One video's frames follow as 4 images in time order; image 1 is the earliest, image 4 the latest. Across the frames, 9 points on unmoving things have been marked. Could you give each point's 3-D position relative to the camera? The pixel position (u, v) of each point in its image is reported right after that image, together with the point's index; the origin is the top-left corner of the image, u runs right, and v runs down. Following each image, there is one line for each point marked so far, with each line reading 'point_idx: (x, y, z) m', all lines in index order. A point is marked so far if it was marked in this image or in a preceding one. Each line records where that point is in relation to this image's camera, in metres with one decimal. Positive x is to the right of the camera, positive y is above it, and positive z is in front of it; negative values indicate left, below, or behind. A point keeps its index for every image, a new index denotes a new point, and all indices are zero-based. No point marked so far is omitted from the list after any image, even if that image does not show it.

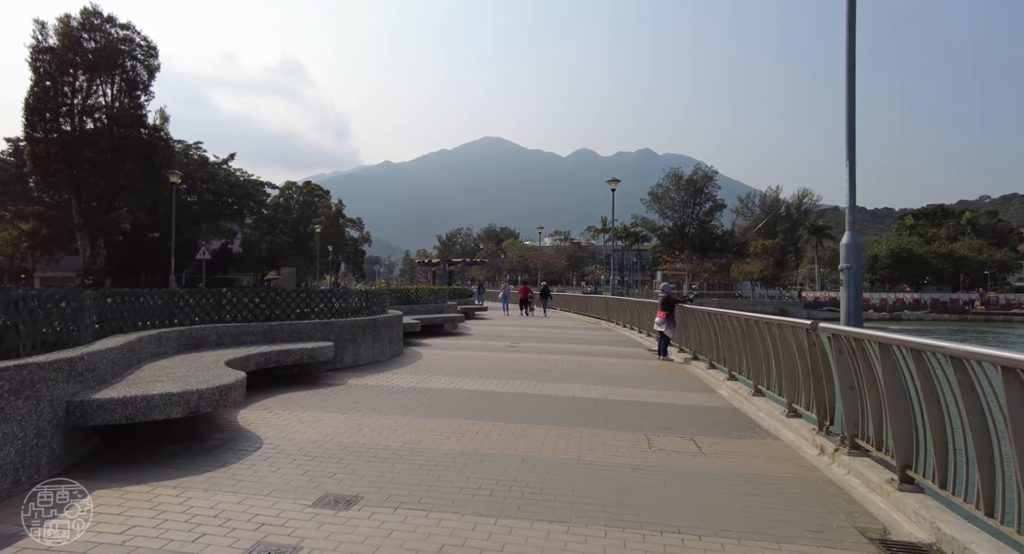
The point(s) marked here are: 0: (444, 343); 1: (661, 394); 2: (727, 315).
0: (-1.8, -1.7, +16.2) m
1: (+2.3, -1.8, +9.7) m
2: (+3.6, -0.6, +10.4) m
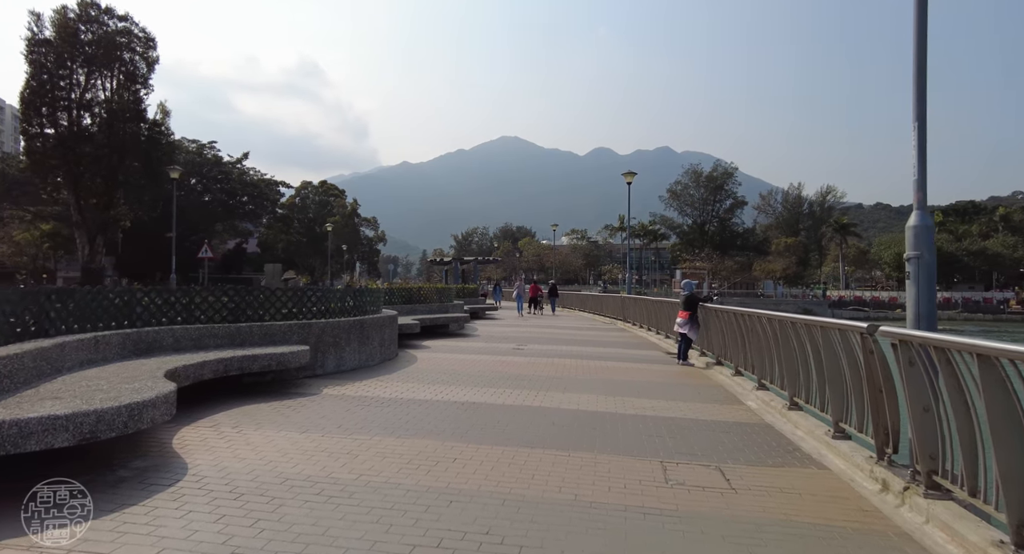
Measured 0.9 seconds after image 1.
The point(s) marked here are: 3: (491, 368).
0: (-1.6, -1.7, +15.1) m
1: (+2.3, -1.7, +8.4) m
2: (+3.6, -0.6, +9.1) m
3: (-0.4, -1.7, +11.3) m
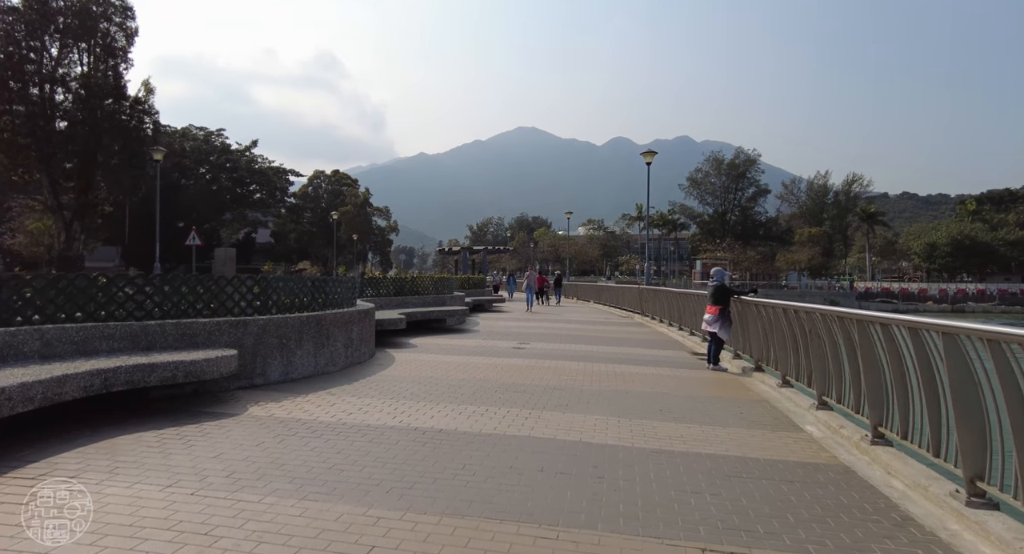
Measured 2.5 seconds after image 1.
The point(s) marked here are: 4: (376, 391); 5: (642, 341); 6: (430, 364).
0: (-1.6, -1.4, +13.1) m
1: (+2.1, -1.6, +6.3) m
2: (+3.4, -0.4, +6.9) m
3: (-0.5, -1.5, +9.3) m
4: (-1.7, -1.4, +7.8) m
5: (+3.2, -1.6, +15.5) m
6: (-1.4, -1.4, +10.4) m
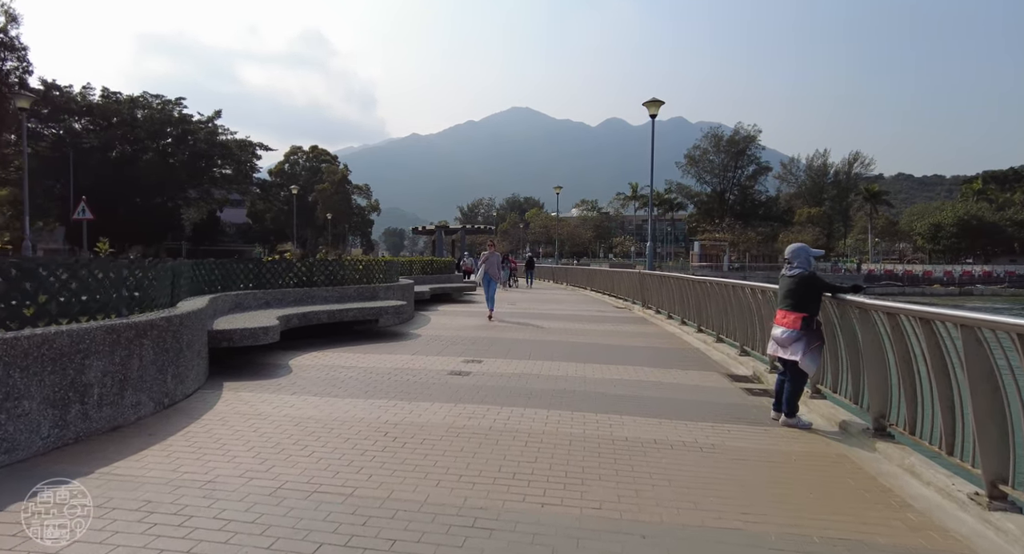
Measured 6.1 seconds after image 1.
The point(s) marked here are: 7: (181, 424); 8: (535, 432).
0: (-2.5, -1.2, +8.2) m
1: (+1.3, -1.5, +1.5) m
2: (+2.6, -0.3, +2.1) m
3: (-1.3, -1.3, +4.4) m
4: (-2.5, -1.3, +2.9) m
5: (+2.4, -1.3, +10.7) m
6: (-2.2, -1.3, +5.5) m
7: (-2.9, -1.3, +5.3) m
8: (+0.2, -1.4, +5.3) m
